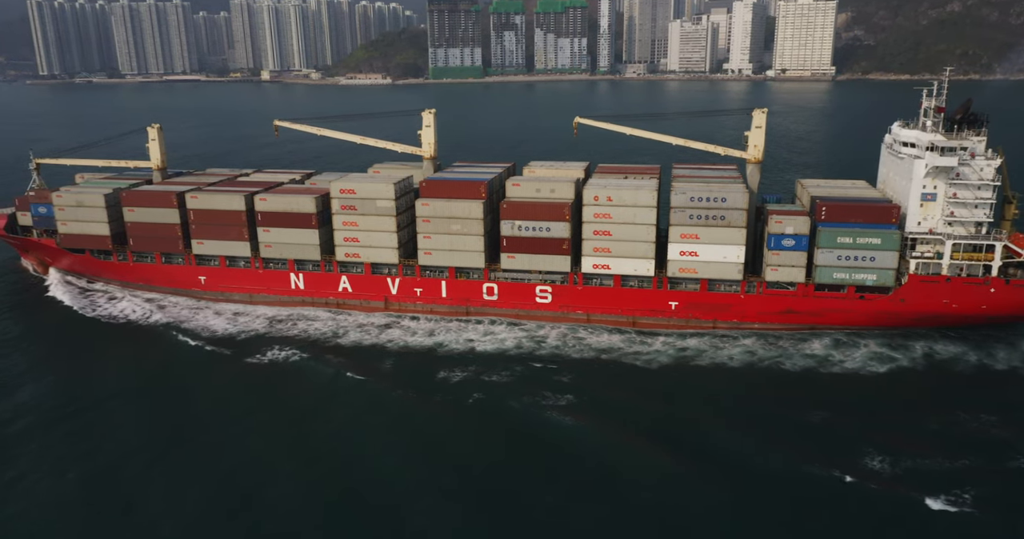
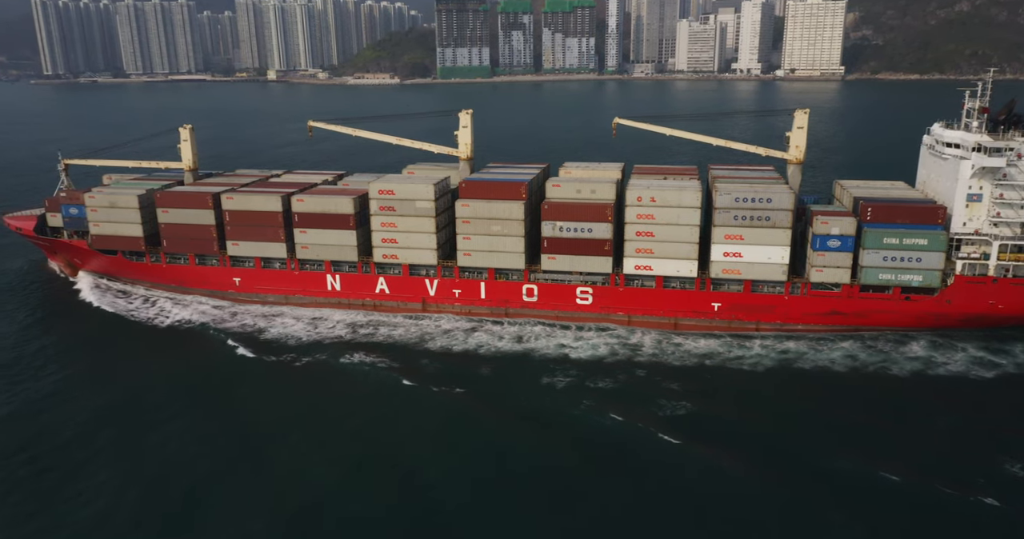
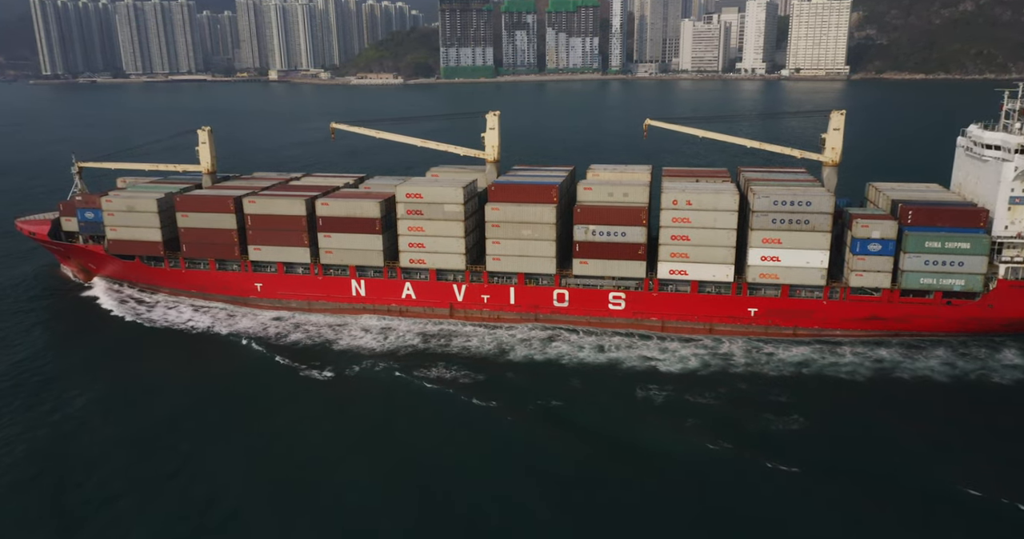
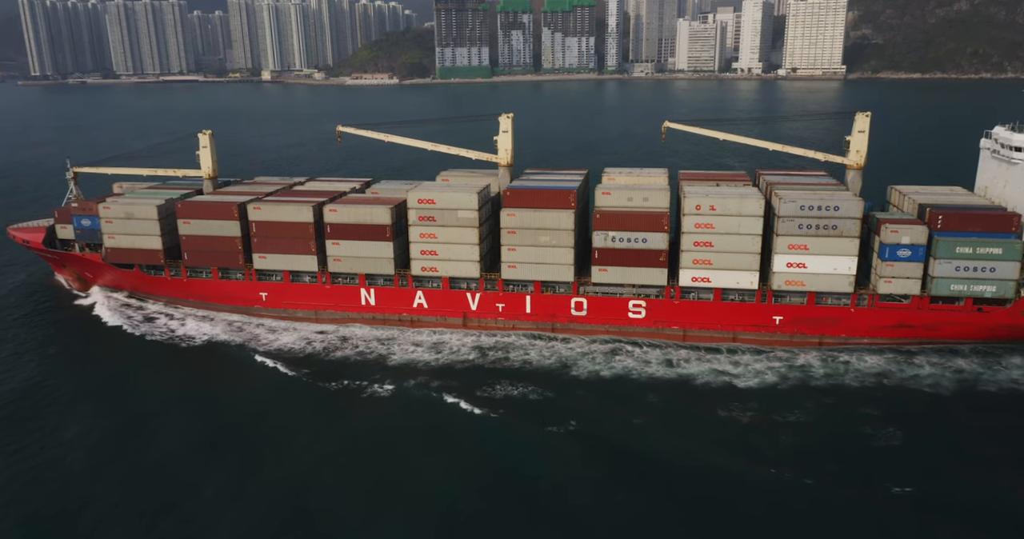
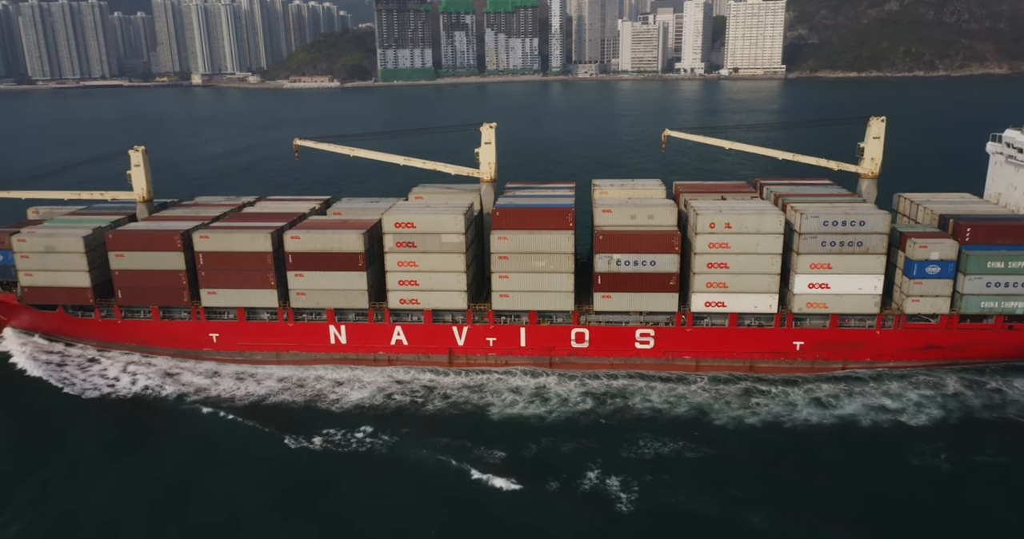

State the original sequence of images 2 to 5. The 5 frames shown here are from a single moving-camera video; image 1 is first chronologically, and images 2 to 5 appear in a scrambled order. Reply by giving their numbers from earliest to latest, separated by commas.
2, 3, 4, 5
